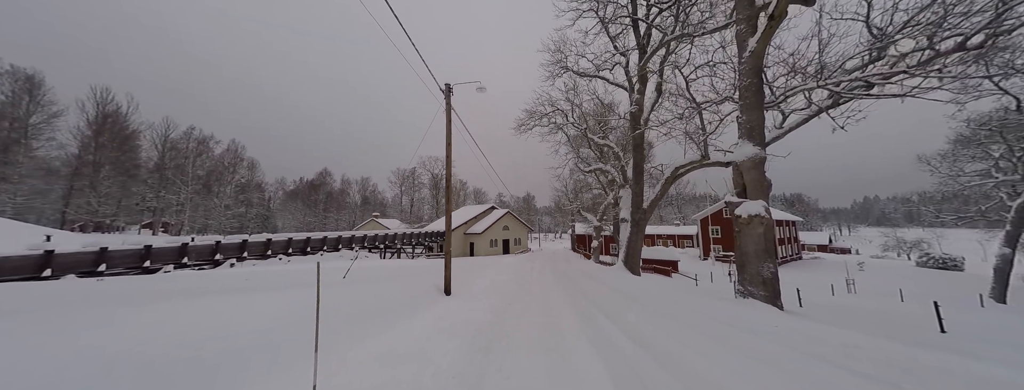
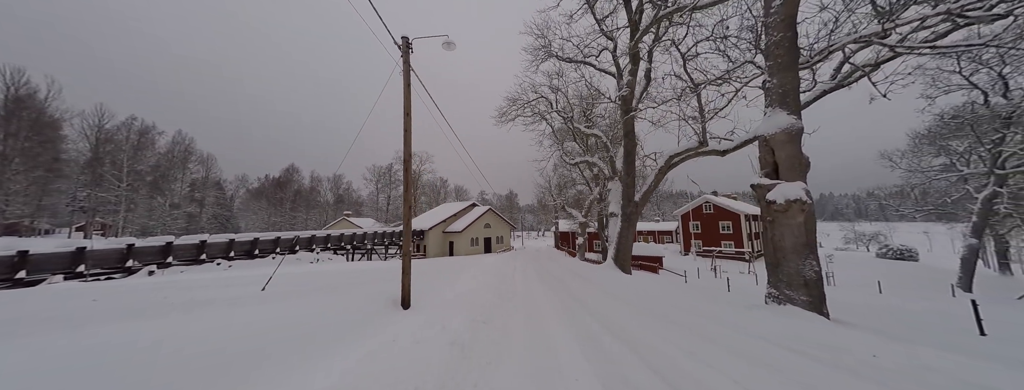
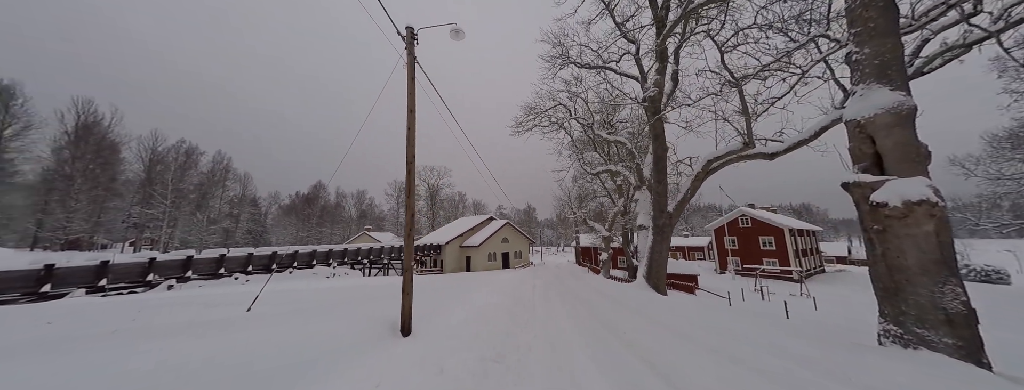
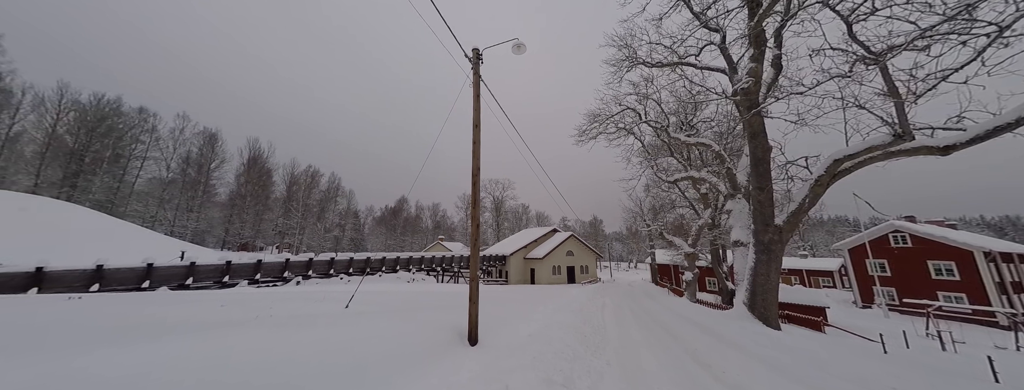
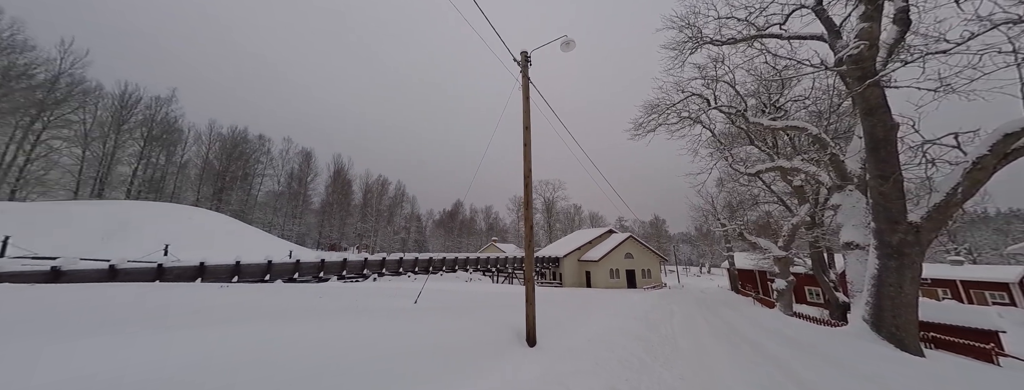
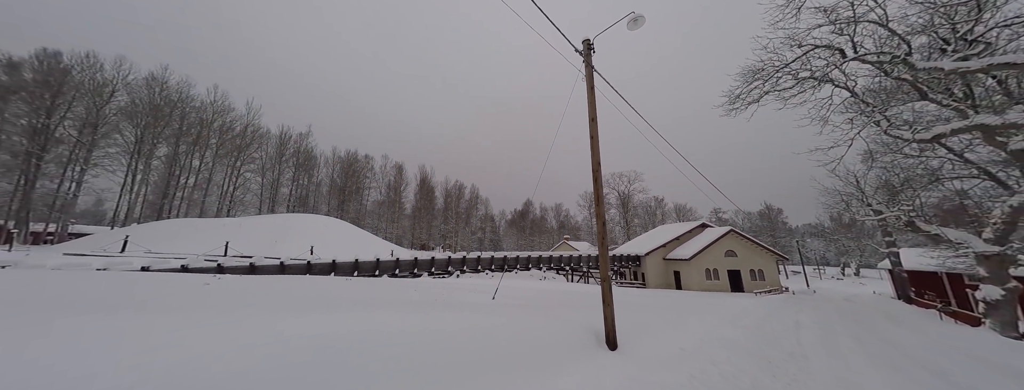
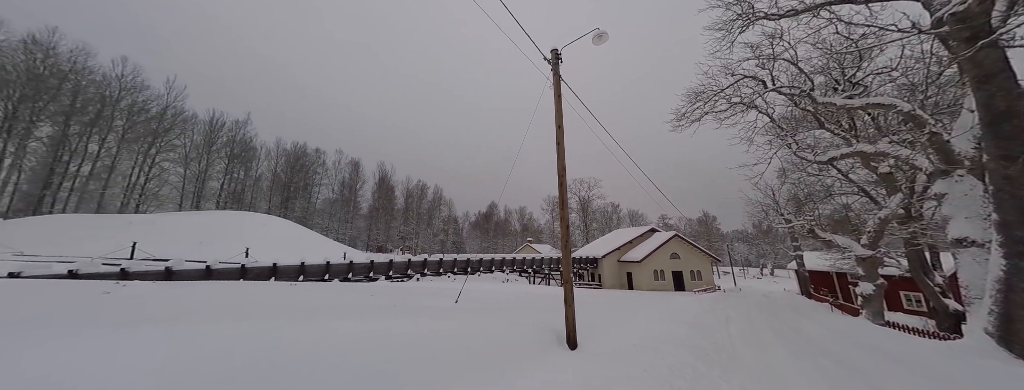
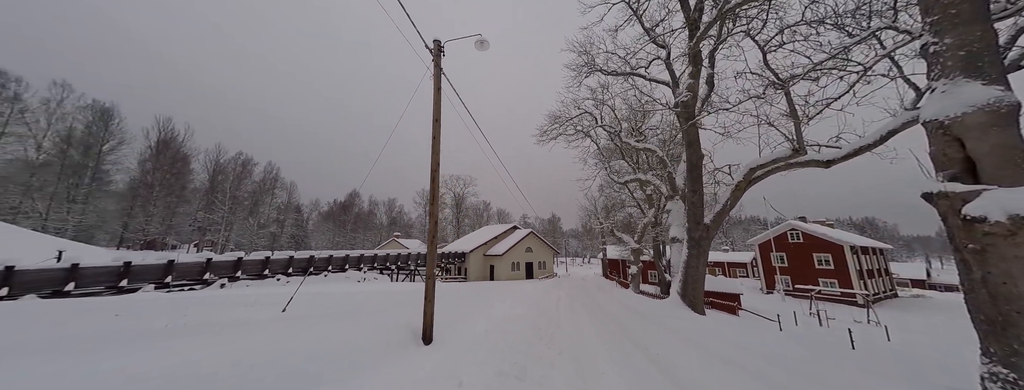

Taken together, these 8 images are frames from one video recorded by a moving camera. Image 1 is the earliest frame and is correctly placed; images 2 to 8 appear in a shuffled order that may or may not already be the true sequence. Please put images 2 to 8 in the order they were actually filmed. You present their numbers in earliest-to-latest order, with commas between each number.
2, 3, 8, 4, 5, 7, 6
